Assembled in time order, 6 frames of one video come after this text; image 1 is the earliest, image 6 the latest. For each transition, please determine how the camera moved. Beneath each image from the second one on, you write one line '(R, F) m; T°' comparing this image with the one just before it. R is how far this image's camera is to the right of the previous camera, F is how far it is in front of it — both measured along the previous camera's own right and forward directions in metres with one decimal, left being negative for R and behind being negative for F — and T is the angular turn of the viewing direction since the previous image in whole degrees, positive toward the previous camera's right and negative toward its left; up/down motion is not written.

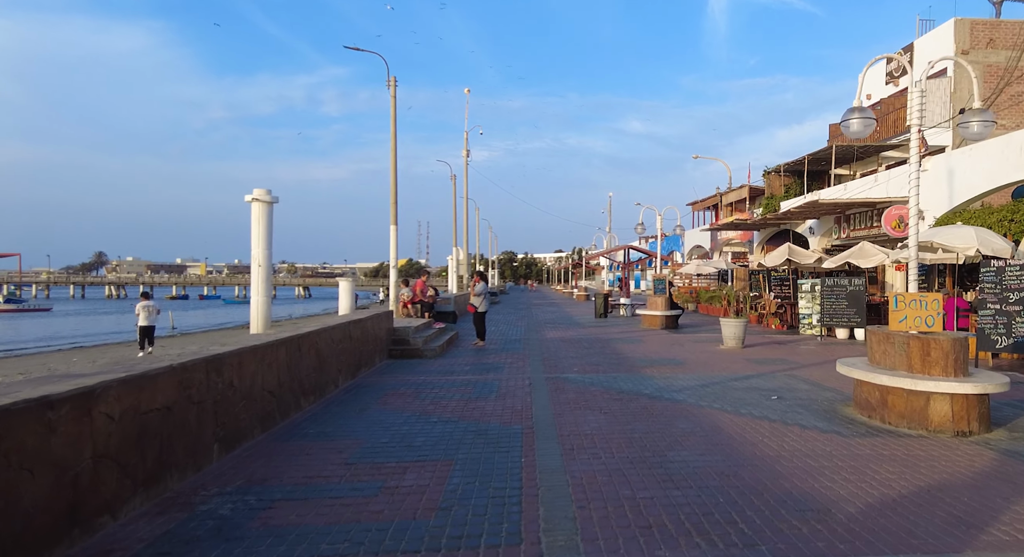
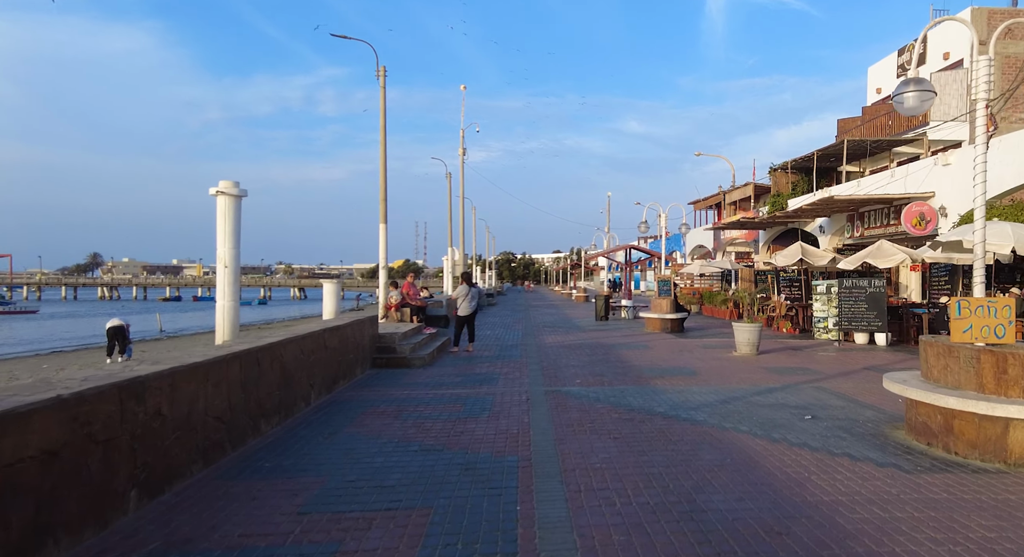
(0.0, +1.1) m; 0°
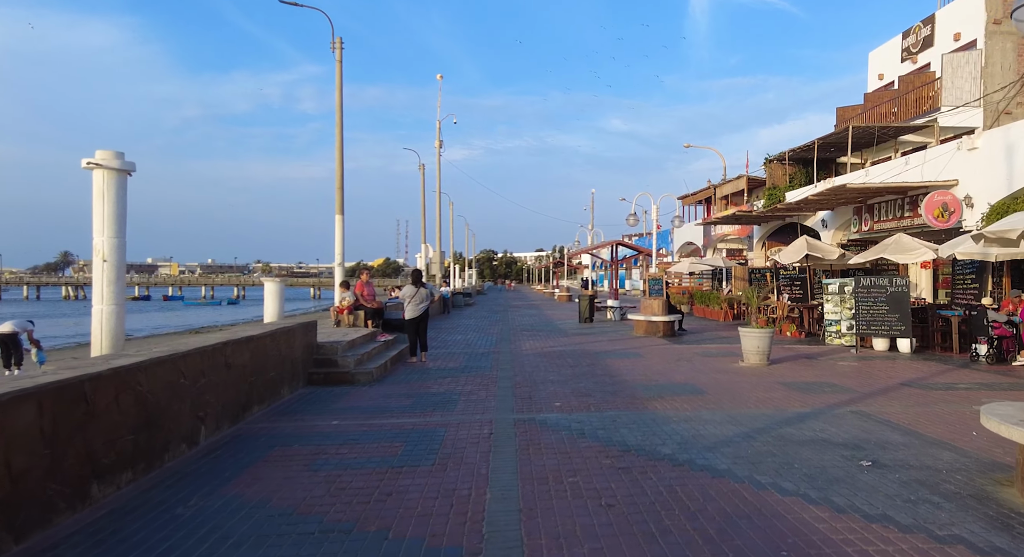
(+0.3, +2.0) m; +1°
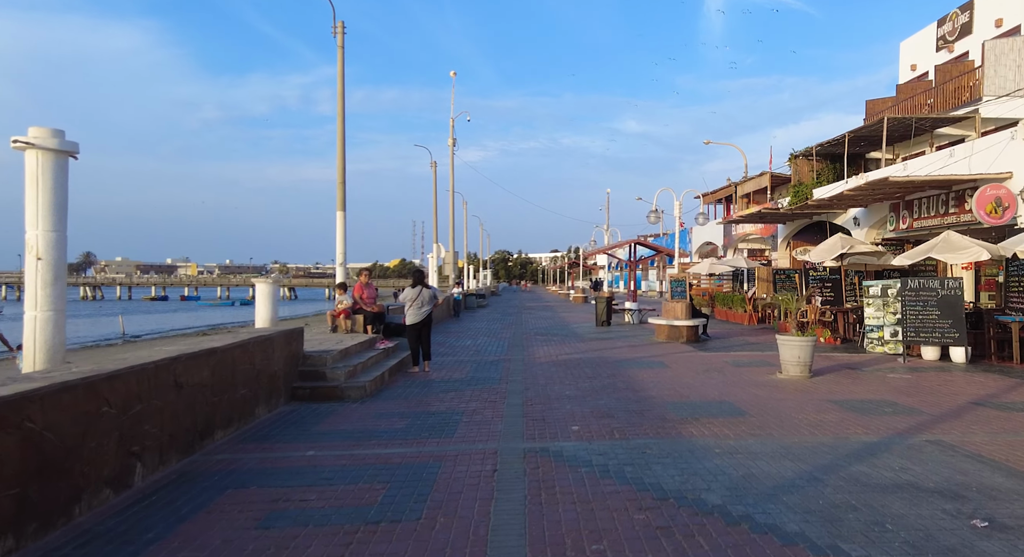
(0.0, +1.1) m; -1°
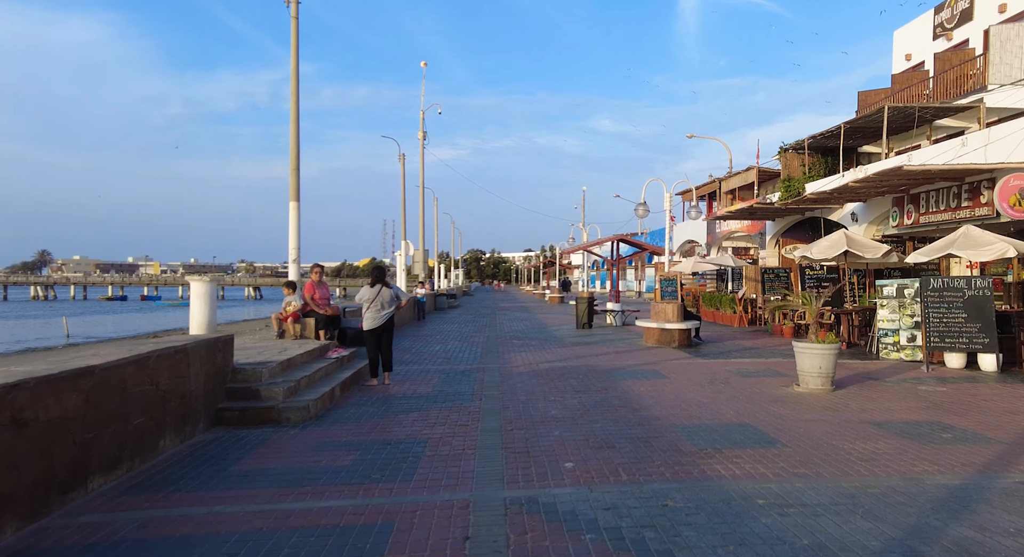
(0.0, +1.5) m; +2°
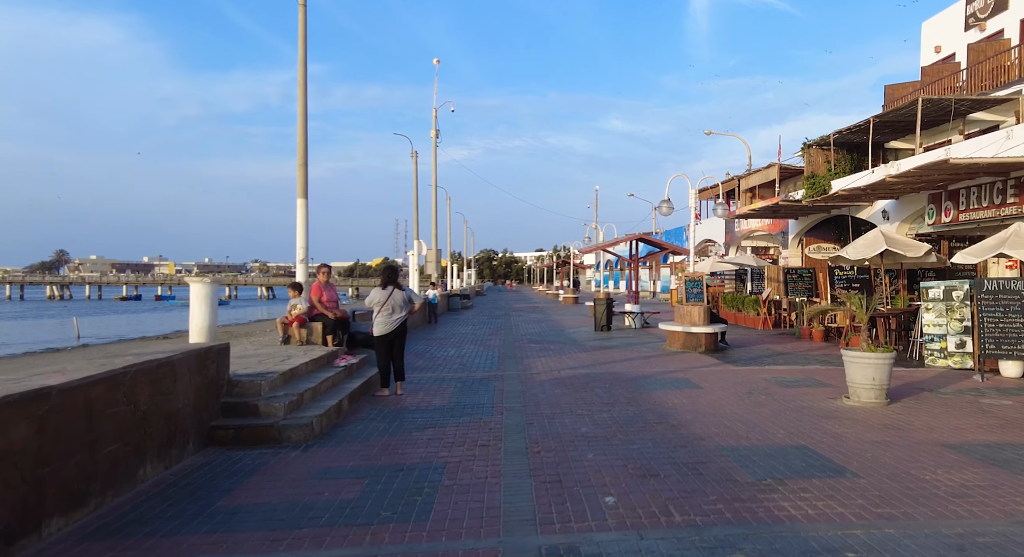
(-0.2, +0.7) m; -1°
